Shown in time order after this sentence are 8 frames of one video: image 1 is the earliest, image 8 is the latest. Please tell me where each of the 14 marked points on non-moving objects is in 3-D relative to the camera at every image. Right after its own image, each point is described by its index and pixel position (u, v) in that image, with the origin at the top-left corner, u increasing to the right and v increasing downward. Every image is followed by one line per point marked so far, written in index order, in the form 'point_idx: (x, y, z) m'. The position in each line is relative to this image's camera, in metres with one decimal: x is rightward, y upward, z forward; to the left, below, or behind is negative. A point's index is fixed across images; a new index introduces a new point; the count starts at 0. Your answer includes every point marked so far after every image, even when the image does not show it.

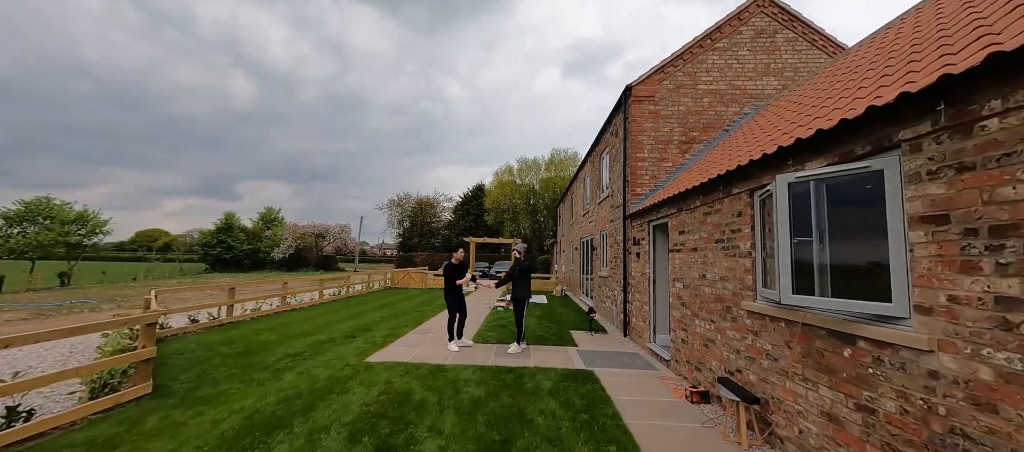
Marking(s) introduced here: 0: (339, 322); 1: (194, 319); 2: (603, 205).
0: (-3.9, -2.1, +8.0) m
1: (-6.6, -1.9, +7.5) m
2: (+2.5, +0.6, +9.9) m
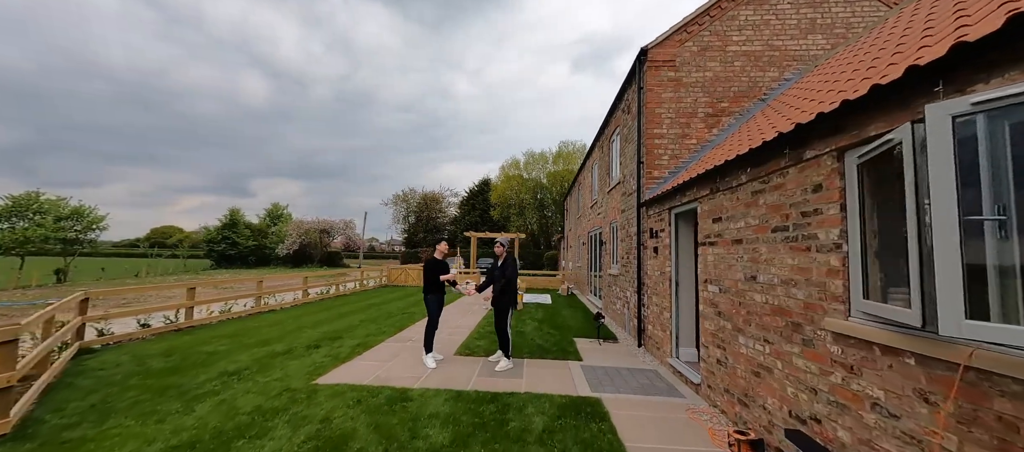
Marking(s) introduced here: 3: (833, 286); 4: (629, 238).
0: (-4.0, -2.0, +7.0) m
1: (-6.7, -1.8, +6.6) m
2: (+2.4, +0.8, +8.8) m
3: (+2.0, -0.4, +2.3) m
4: (+2.3, -0.2, +7.1) m
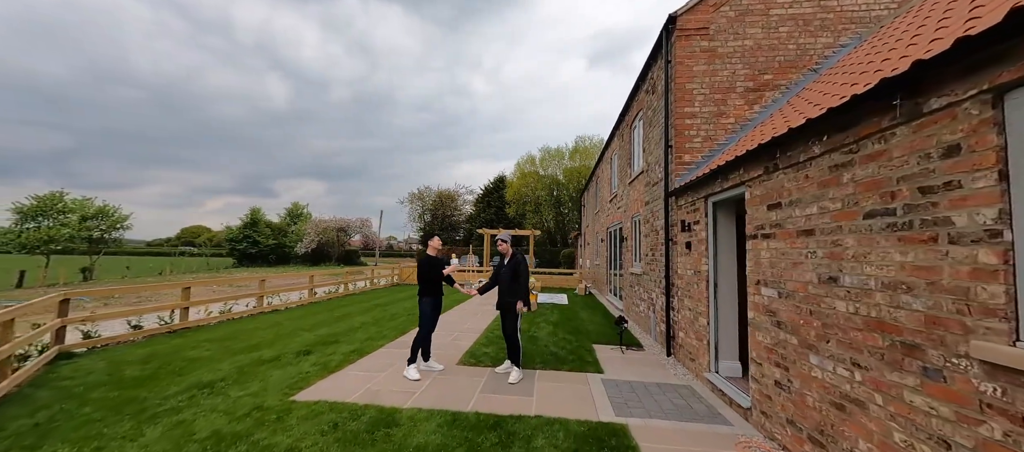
0: (-3.8, -1.9, +6.5) m
1: (-6.5, -1.7, +6.2) m
2: (+2.7, +0.9, +8.0) m
3: (+2.0, -0.3, +1.5) m
4: (+2.5, -0.1, +6.4) m
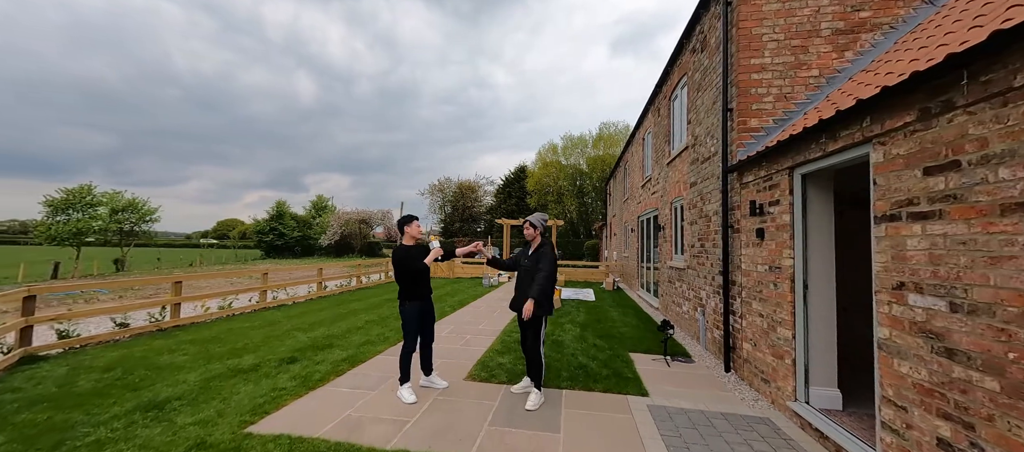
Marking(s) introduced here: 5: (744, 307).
0: (-3.4, -1.7, +5.8) m
1: (-6.2, -1.5, +5.7) m
2: (+3.1, +1.2, +6.8) m
3: (+2.0, -0.2, +0.5) m
4: (+2.8, +0.1, +5.3) m
5: (+2.6, -0.9, +4.0) m
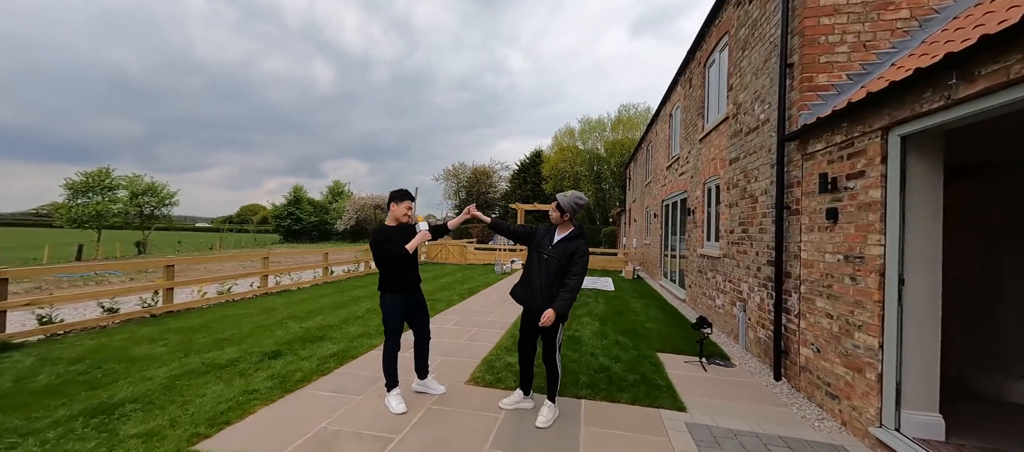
0: (-3.3, -1.4, +5.4) m
1: (-6.0, -1.2, +5.4) m
2: (+3.3, +1.5, +6.0) m
3: (+2.0, -0.1, -0.2) m
4: (+3.0, +0.3, +4.5) m
5: (+2.7, -0.7, +3.3) m
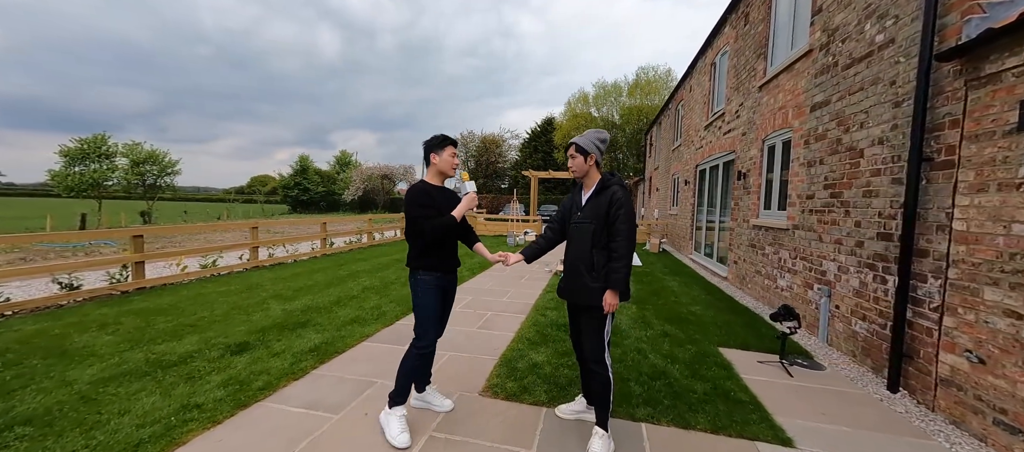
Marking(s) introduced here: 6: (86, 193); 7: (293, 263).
0: (-3.0, -0.9, +4.7) m
1: (-5.8, -0.8, +4.7) m
2: (+3.6, +1.9, +4.9) m
3: (+2.1, -0.1, -1.2) m
4: (+3.2, +0.7, +3.4) m
5: (+2.9, -0.4, +2.3) m
6: (-21.4, +1.6, +18.3) m
7: (-4.4, -0.7, +7.4) m
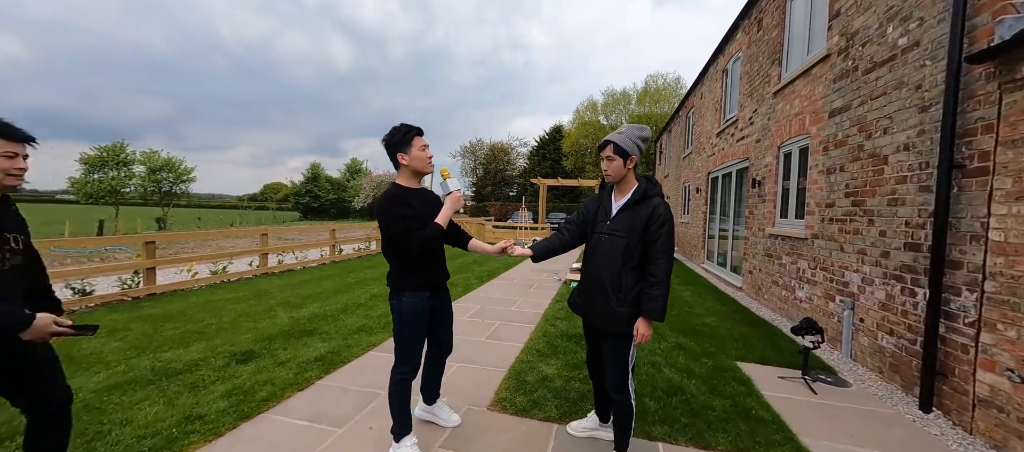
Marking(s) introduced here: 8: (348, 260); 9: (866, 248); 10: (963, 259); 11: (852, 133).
0: (-2.9, -1.0, +4.6) m
1: (-5.7, -0.9, +4.7) m
2: (+3.7, +1.8, +4.8) m
3: (+2.1, -0.1, -1.3) m
4: (+3.3, +0.6, +3.3) m
5: (+2.9, -0.5, +2.2) m
6: (-21.0, +1.3, +18.7) m
7: (-4.3, -0.9, +7.4) m
8: (-4.0, -0.8, +8.7) m
9: (+3.3, -0.2, +3.3) m
10: (+3.0, -0.2, +2.4) m
11: (+3.4, +0.9, +3.6) m
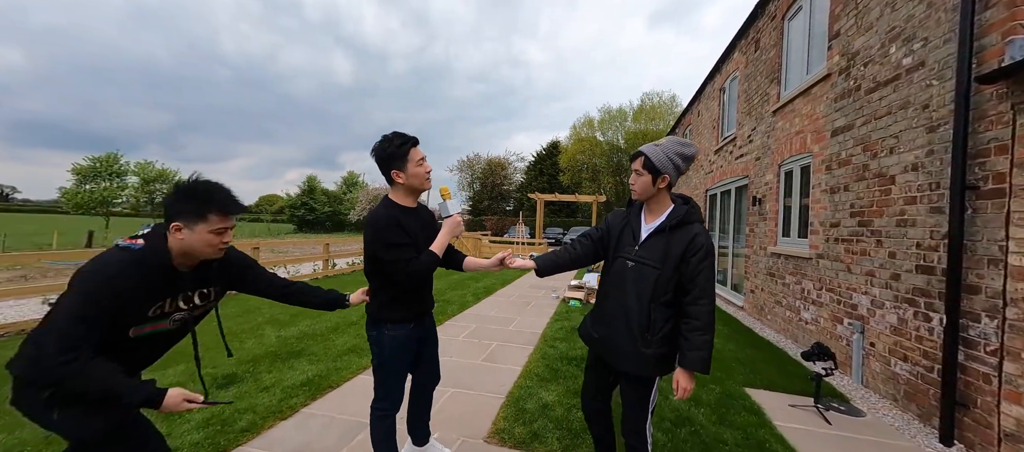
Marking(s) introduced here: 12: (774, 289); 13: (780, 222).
0: (-2.9, -1.2, +4.4) m
1: (-5.7, -1.0, +4.5) m
2: (+3.7, +1.6, +4.8) m
3: (+2.1, -0.1, -1.4) m
4: (+3.3, +0.4, +3.3) m
5: (+2.9, -0.6, +2.1) m
6: (-21.1, +0.8, +18.4) m
7: (-4.3, -1.2, +7.2) m
8: (-4.0, -1.1, +8.5) m
9: (+3.2, -0.4, +3.2) m
10: (+3.0, -0.4, +2.3) m
11: (+3.4, +0.7, +3.5) m
12: (+3.7, -0.9, +5.1) m
13: (+3.8, +0.1, +5.1) m
